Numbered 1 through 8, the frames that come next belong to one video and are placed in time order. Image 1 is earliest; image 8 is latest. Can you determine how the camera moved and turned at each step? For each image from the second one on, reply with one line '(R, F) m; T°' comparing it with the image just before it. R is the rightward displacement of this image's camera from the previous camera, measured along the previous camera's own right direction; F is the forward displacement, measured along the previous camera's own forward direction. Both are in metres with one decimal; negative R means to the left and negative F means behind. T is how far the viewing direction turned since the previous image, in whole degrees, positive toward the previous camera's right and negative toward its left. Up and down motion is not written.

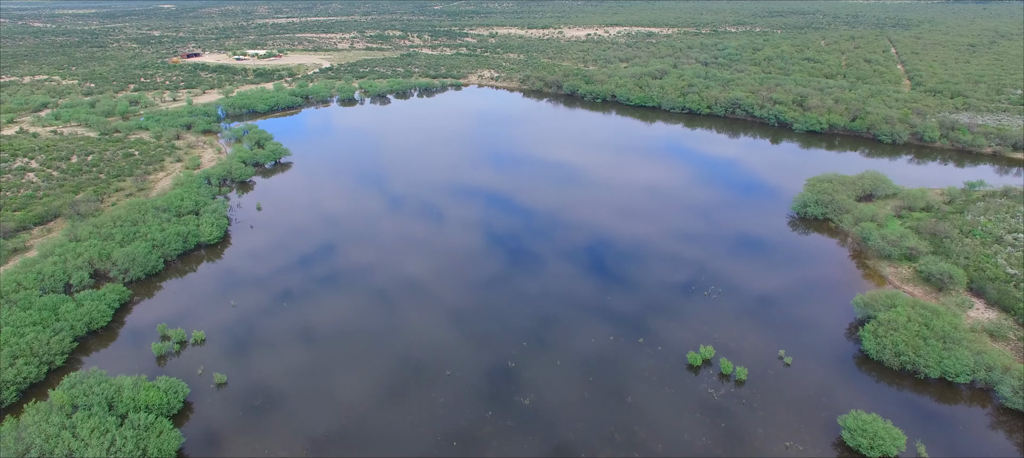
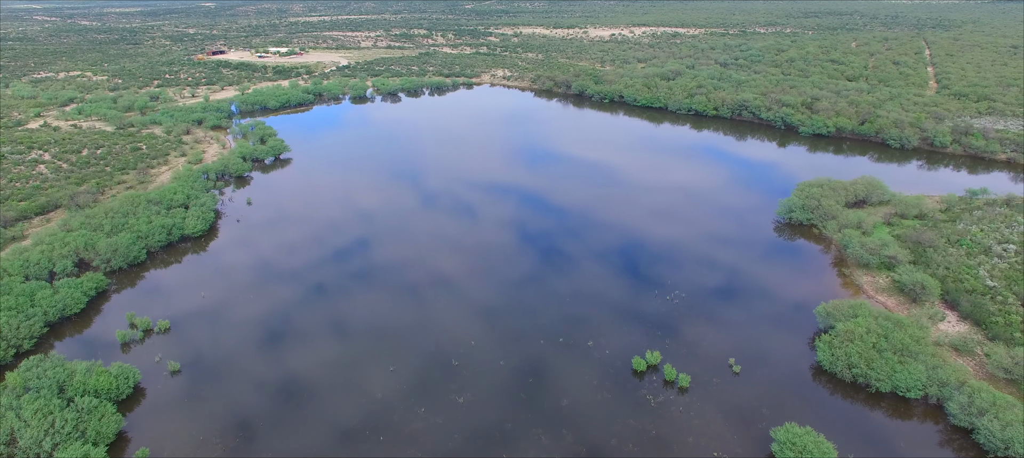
(+3.1, +0.2) m; -2°
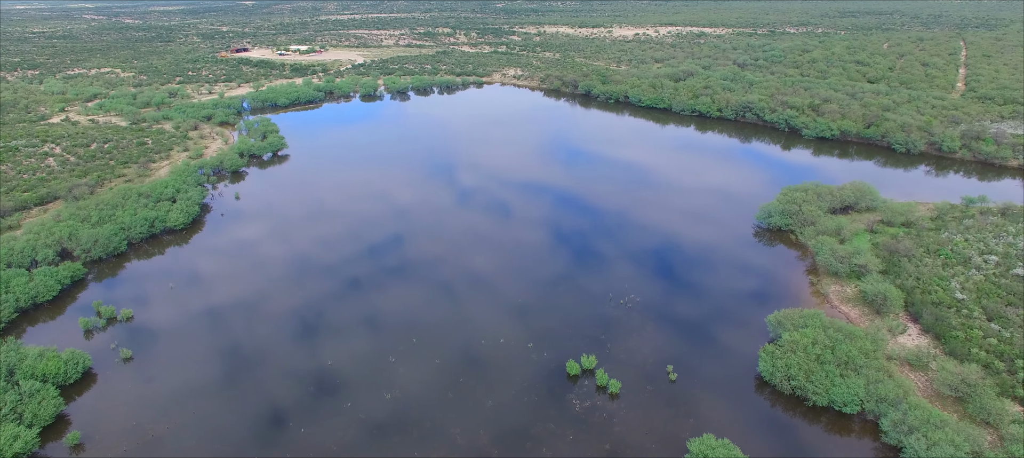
(+3.4, +0.3) m; -2°
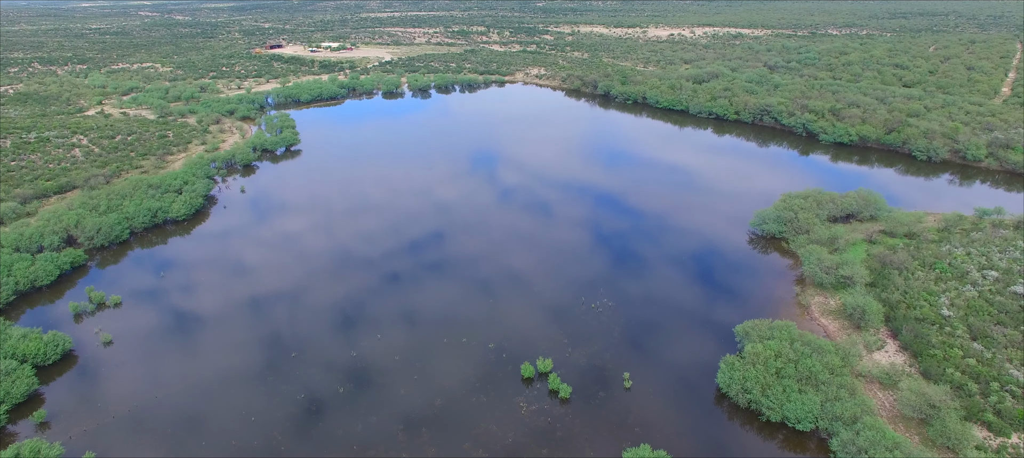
(+2.7, +0.2) m; -3°
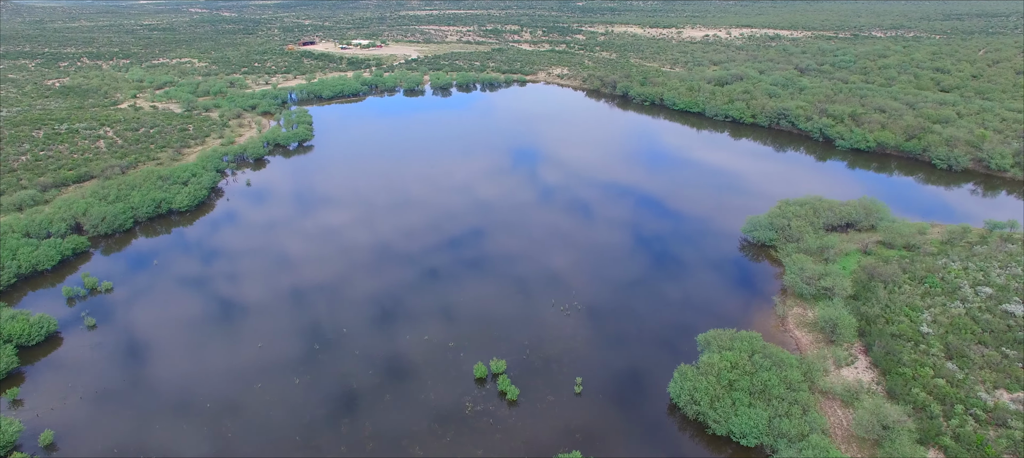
(+2.8, +0.1) m; -3°
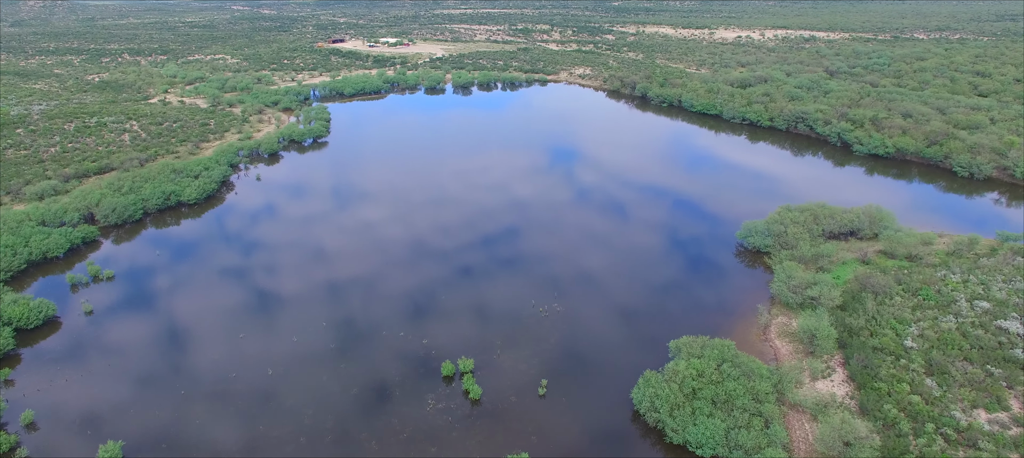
(+2.1, 0.0) m; -3°
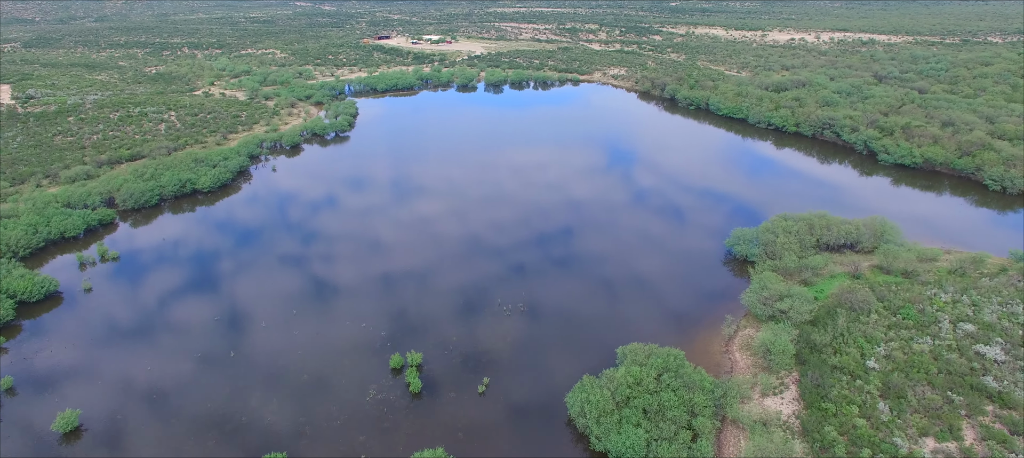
(+3.5, -0.1) m; -4°
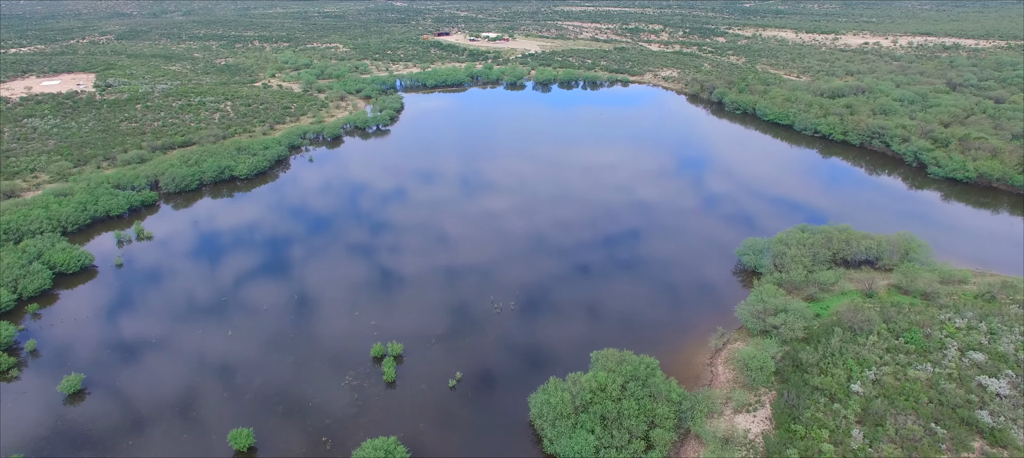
(+2.7, -0.2) m; -5°
